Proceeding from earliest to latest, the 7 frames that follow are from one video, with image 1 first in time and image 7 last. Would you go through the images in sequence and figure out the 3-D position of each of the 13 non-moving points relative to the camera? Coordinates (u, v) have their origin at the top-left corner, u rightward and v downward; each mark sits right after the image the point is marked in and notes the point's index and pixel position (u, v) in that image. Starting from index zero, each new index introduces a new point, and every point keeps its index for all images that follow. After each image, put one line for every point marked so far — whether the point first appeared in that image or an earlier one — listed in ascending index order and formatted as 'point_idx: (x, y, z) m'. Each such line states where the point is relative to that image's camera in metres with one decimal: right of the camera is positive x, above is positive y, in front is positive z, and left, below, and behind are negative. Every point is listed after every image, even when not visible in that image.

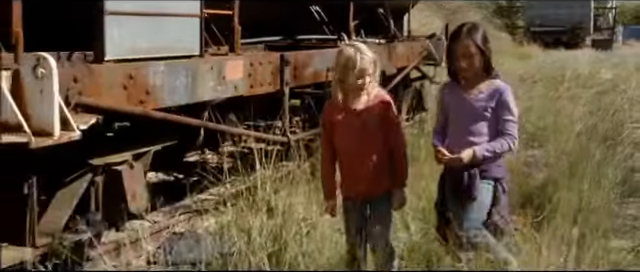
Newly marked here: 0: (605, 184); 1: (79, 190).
0: (+3.4, -0.6, +7.4) m
1: (-2.0, -0.4, +5.0) m
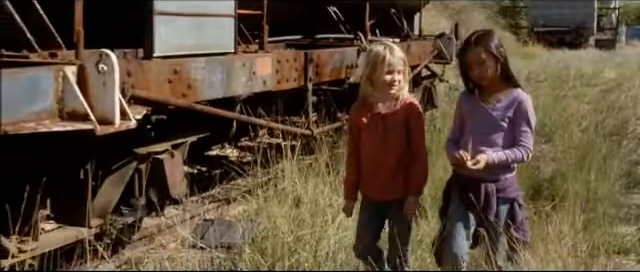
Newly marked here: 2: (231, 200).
0: (+3.7, -0.5, +7.8) m
1: (-1.7, -0.4, +5.4) m
2: (-1.1, -0.8, +7.4) m
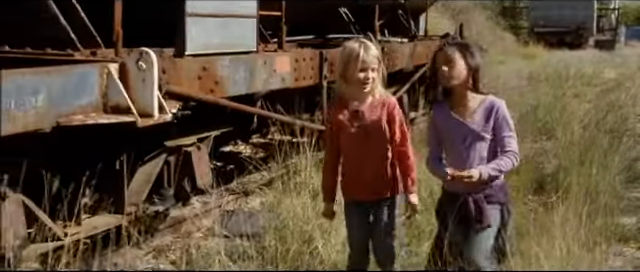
0: (+3.8, -0.4, +8.1) m
1: (-1.5, -0.3, +5.8) m
2: (-0.9, -0.7, +7.7) m
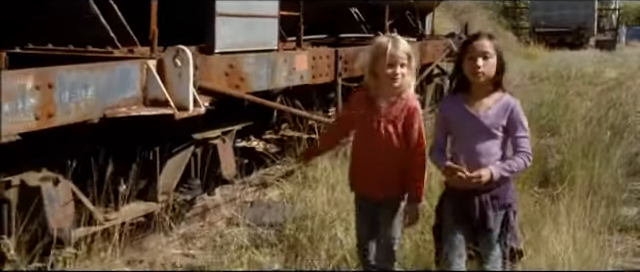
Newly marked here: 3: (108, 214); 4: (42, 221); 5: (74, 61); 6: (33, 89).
0: (+4.0, -0.4, +8.5) m
1: (-1.3, -0.2, +6.1) m
2: (-0.7, -0.6, +8.1) m
3: (-1.8, -0.7, +5.1) m
4: (-2.0, -0.6, +4.4) m
5: (-2.0, +0.6, +5.2) m
6: (-1.9, +0.3, +4.0) m
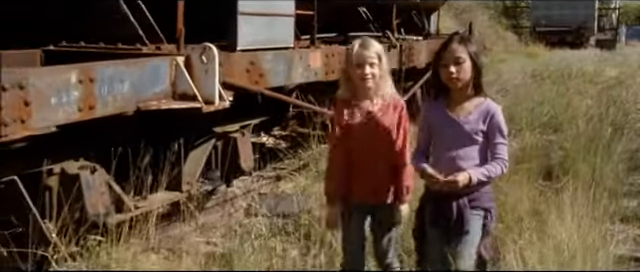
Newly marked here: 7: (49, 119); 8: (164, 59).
0: (+4.2, -0.3, +8.8) m
1: (-1.2, -0.2, +6.4) m
2: (-0.5, -0.6, +8.4) m
3: (-1.6, -0.6, +5.5) m
4: (-1.8, -0.5, +4.7) m
5: (-1.9, +0.7, +5.5) m
6: (-1.7, +0.4, +4.3) m
7: (-1.8, +0.1, +4.1) m
8: (-1.3, +0.6, +5.1) m
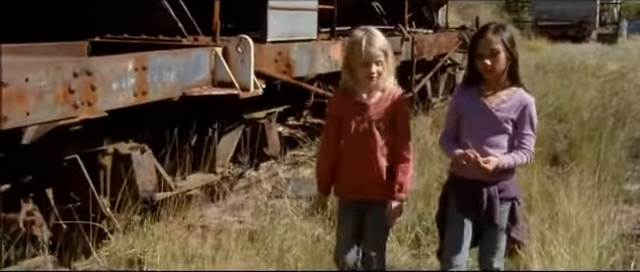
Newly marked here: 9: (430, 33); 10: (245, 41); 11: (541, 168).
0: (+4.5, -0.1, +9.3) m
1: (-0.9, 0.0, +6.9) m
2: (-0.3, -0.4, +8.9) m
3: (-1.4, -0.4, +5.9) m
4: (-1.6, -0.4, +5.2) m
5: (-1.6, +0.8, +5.9) m
6: (-1.4, +0.5, +4.8) m
7: (-1.5, +0.2, +4.6) m
8: (-1.0, +0.8, +5.6) m
9: (+2.1, +2.0, +12.1) m
10: (-0.7, +0.9, +5.8) m
11: (+2.8, -0.4, +8.0) m
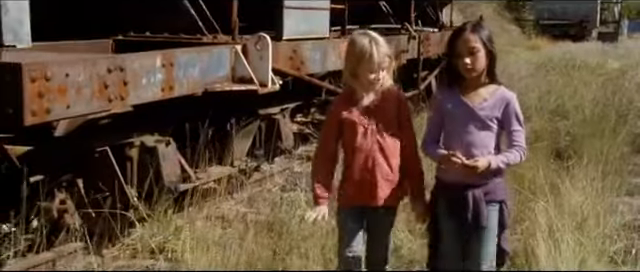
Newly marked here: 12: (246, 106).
0: (+4.6, 0.0, +9.5) m
1: (-0.8, +0.1, +7.2) m
2: (-0.1, -0.3, +9.1) m
3: (-1.2, -0.4, +6.2) m
4: (-1.4, -0.3, +5.5) m
5: (-1.5, +0.9, +6.2) m
6: (-1.3, +0.6, +5.1) m
7: (-1.4, +0.3, +4.8) m
8: (-0.9, +0.8, +5.9) m
9: (+2.3, +2.1, +12.4) m
10: (-0.6, +1.0, +6.1) m
11: (+3.0, -0.4, +8.2) m
12: (-0.8, +0.3, +7.1) m
